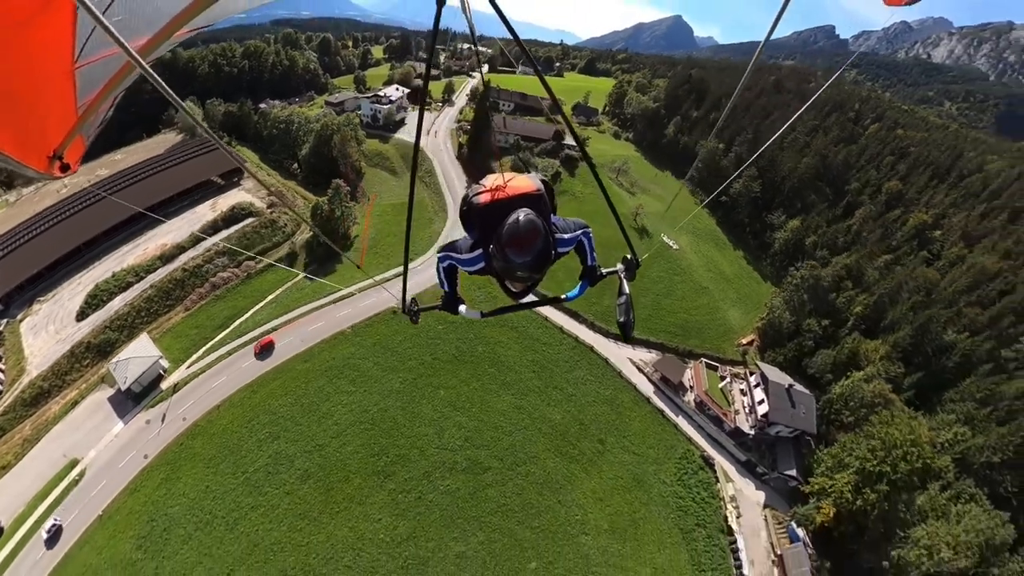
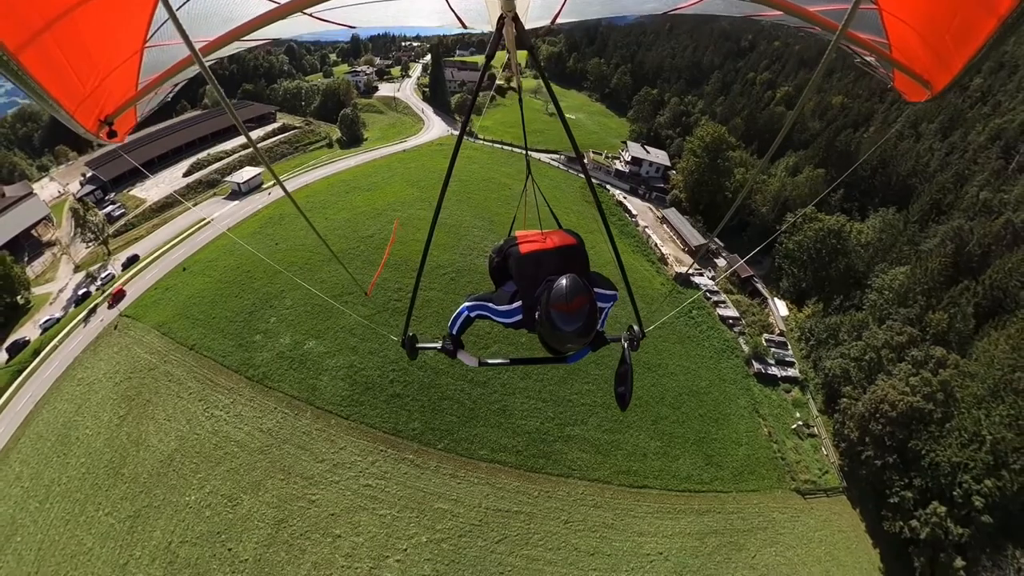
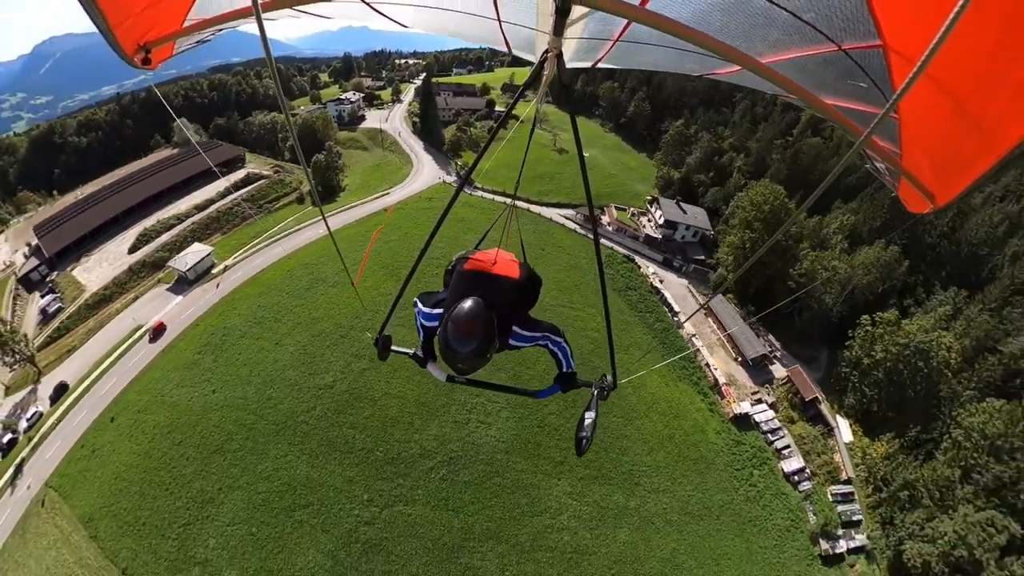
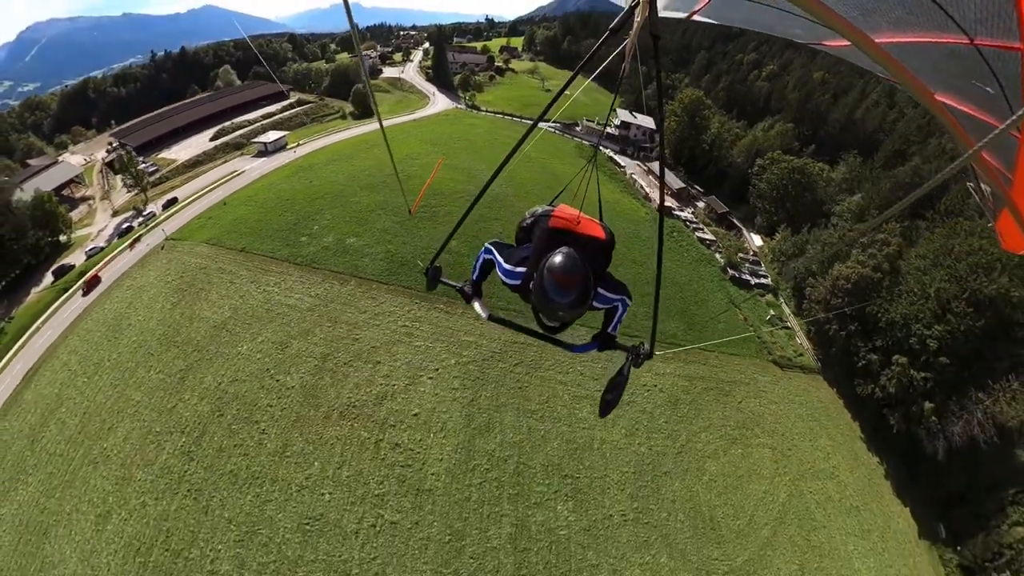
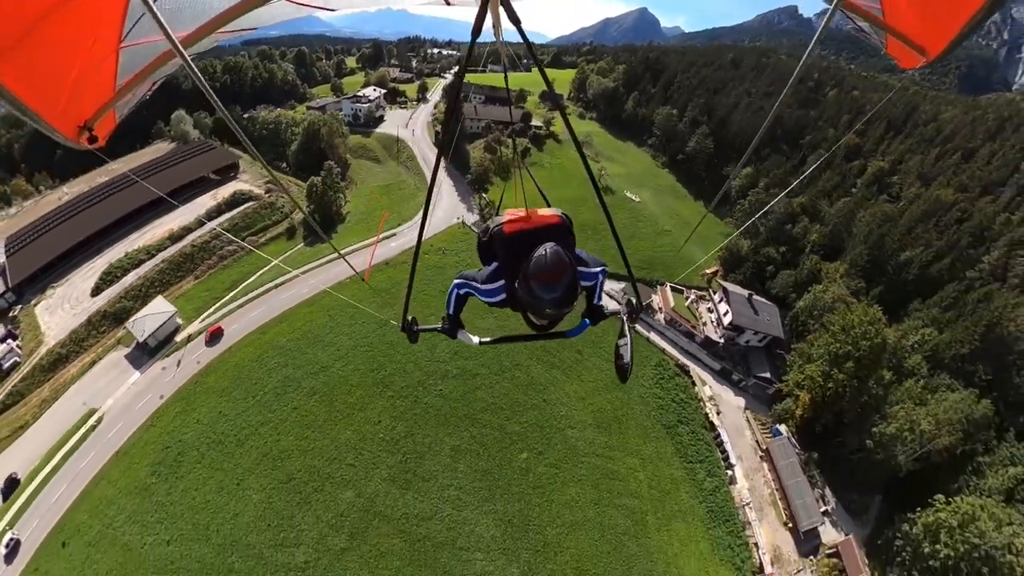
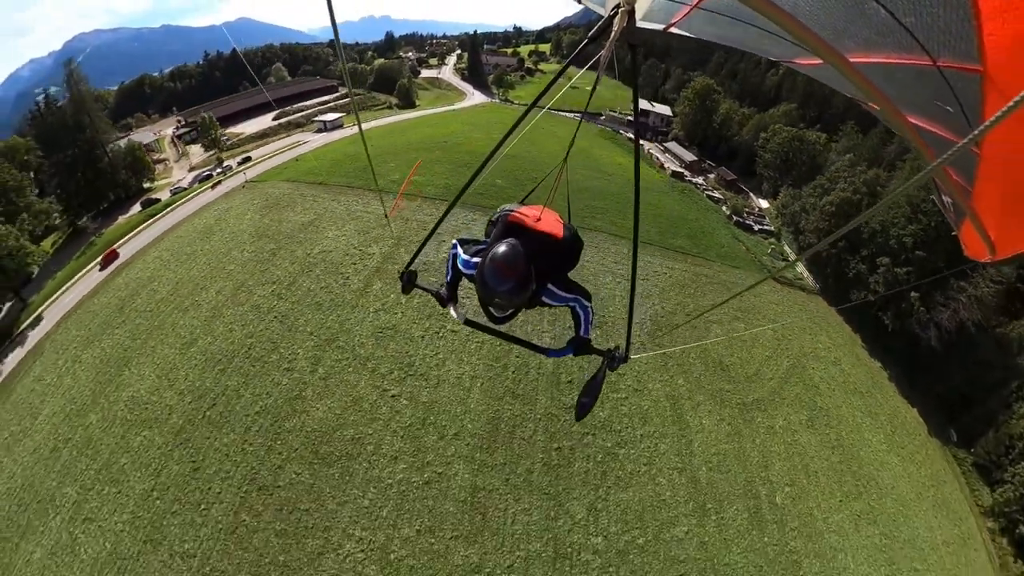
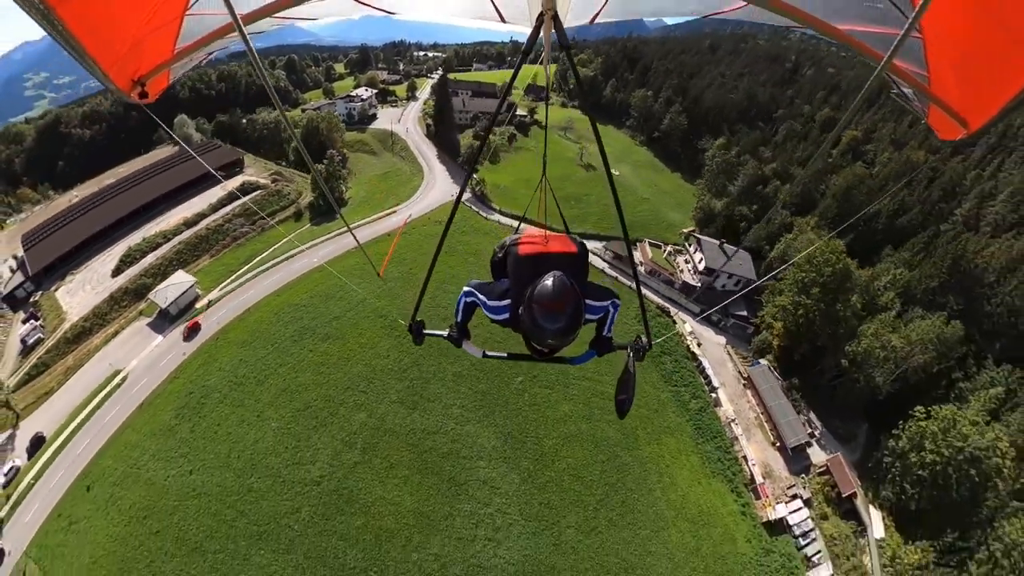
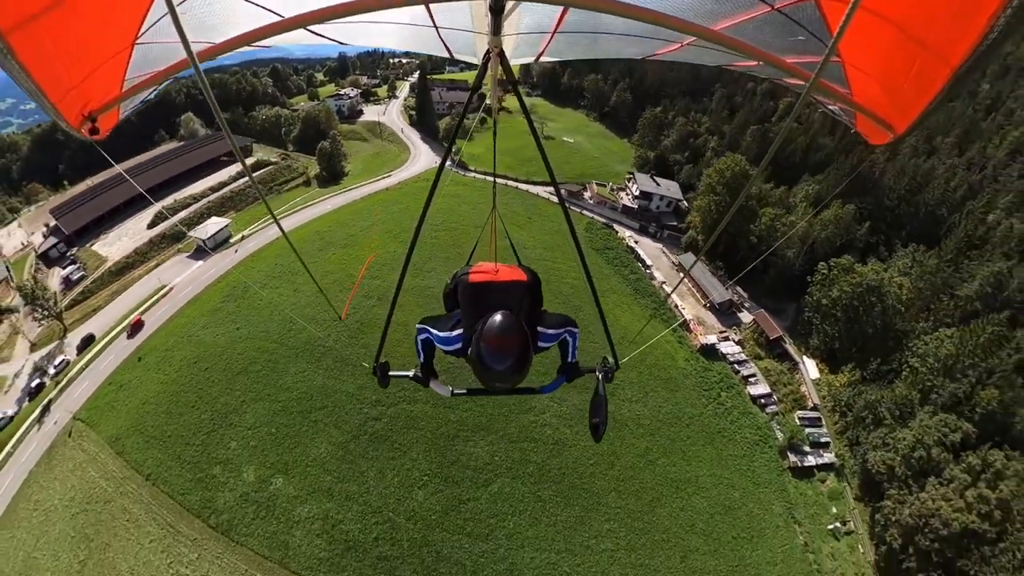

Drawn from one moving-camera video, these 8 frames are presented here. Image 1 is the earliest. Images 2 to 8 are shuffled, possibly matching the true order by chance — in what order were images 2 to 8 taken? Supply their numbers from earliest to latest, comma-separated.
5, 7, 3, 8, 2, 4, 6
